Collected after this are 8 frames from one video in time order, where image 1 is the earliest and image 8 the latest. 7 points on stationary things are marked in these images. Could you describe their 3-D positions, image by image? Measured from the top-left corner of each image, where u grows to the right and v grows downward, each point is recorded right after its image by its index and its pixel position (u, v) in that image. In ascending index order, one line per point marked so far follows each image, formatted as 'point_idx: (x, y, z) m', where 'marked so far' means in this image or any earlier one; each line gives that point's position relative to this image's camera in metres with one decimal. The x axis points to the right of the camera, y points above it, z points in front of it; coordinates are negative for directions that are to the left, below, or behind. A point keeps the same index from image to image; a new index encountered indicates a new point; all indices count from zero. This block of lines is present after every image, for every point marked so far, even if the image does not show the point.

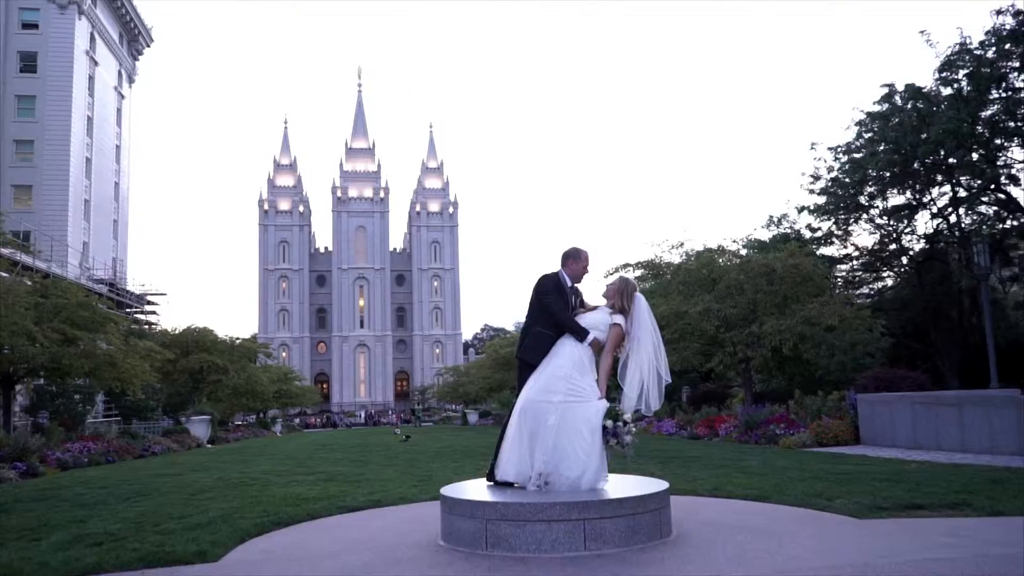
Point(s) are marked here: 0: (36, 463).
0: (-9.9, -3.6, +17.0) m
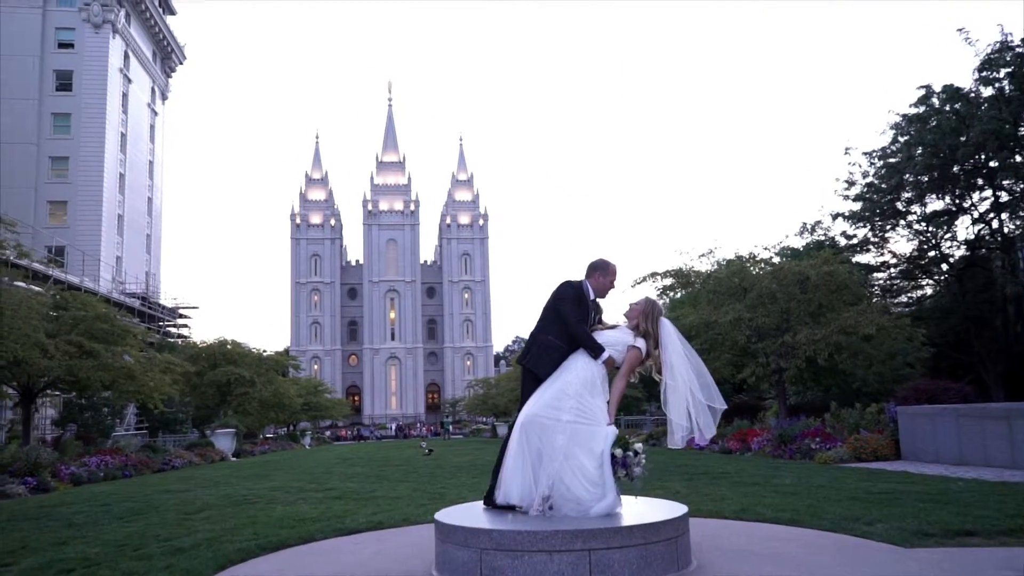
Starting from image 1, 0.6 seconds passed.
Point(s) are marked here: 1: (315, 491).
0: (-9.5, -3.8, +16.7) m
1: (-3.2, -3.3, +13.3) m
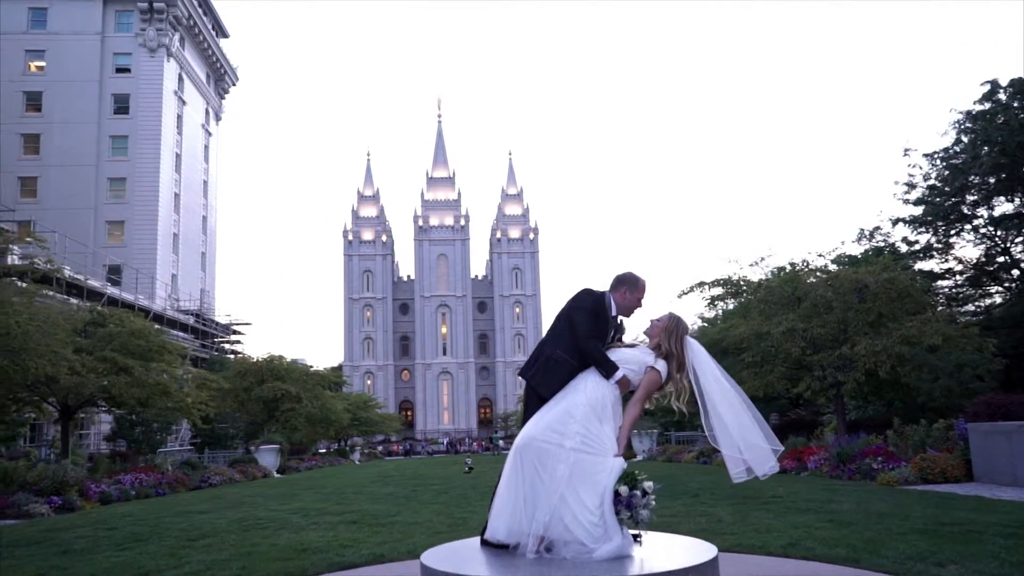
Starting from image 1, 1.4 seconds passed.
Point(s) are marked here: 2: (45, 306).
0: (-8.8, -4.2, +16.4) m
1: (-2.7, -3.5, +12.6) m
2: (-11.4, -0.5, +19.9) m
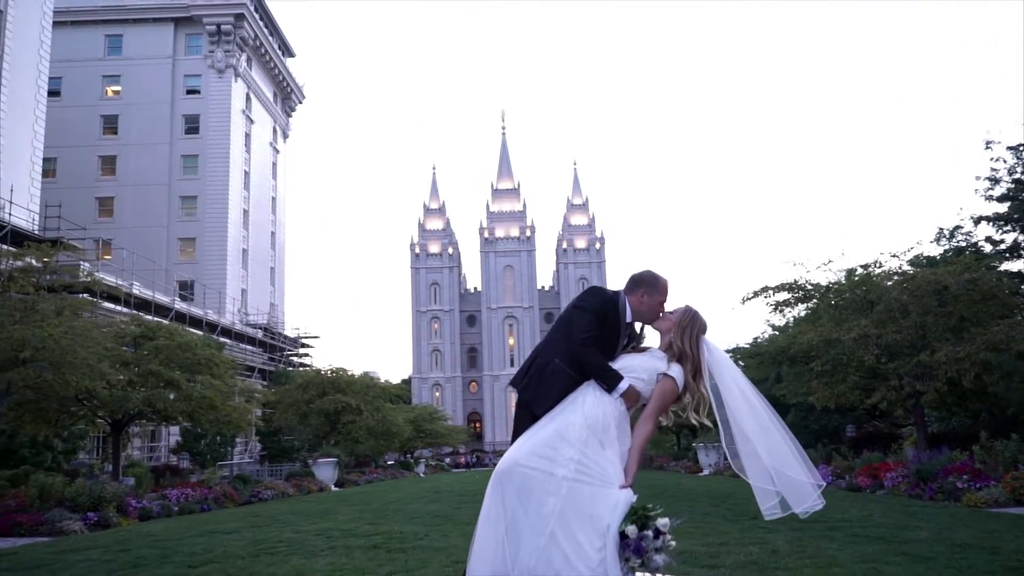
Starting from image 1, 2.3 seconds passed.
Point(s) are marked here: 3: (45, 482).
0: (-7.9, -4.4, +16.1) m
1: (-2.2, -3.6, +11.9) m
2: (-10.3, -0.8, +19.9) m
3: (-9.5, -4.0, +16.6) m
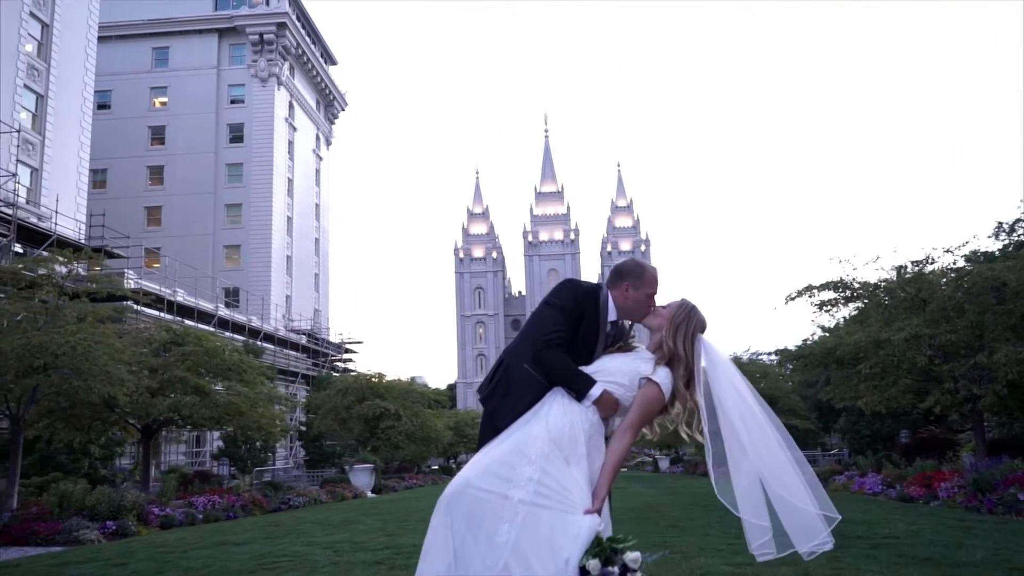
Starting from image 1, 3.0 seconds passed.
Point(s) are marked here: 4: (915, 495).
0: (-7.4, -4.5, +15.9) m
1: (-2.0, -3.6, +11.3) m
2: (-9.6, -0.9, +19.8) m
3: (-9.0, -4.1, +16.4) m
4: (+9.0, -4.6, +18.3) m
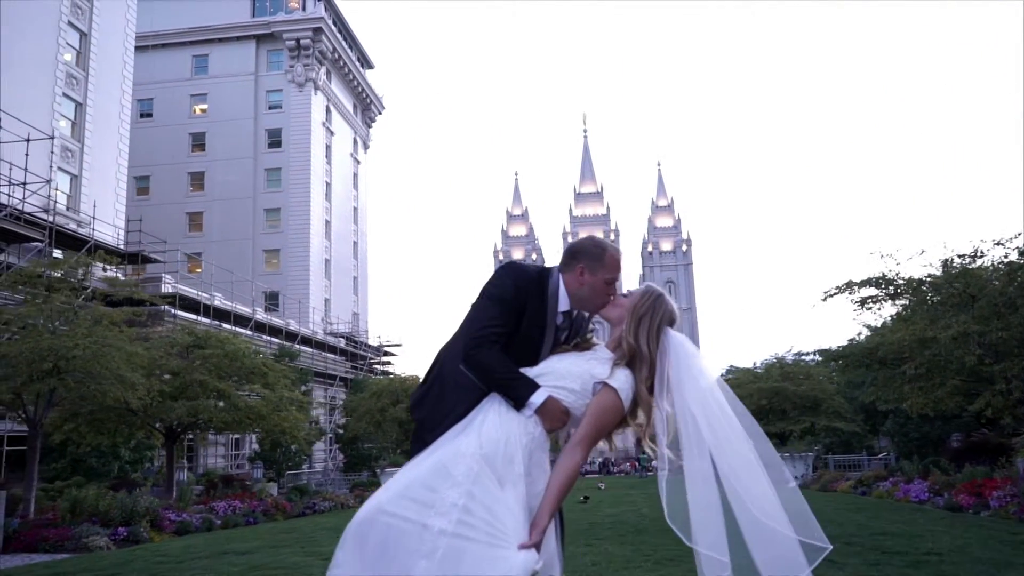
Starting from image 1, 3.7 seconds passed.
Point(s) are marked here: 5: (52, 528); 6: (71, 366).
0: (-7.0, -4.5, +15.6) m
1: (-1.9, -3.6, +10.7) m
2: (-9.1, -1.0, +19.6) m
3: (-8.6, -4.1, +16.2) m
4: (+9.5, -4.5, +17.2) m
5: (-8.3, -4.3, +14.7) m
6: (-8.5, -1.5, +15.9) m
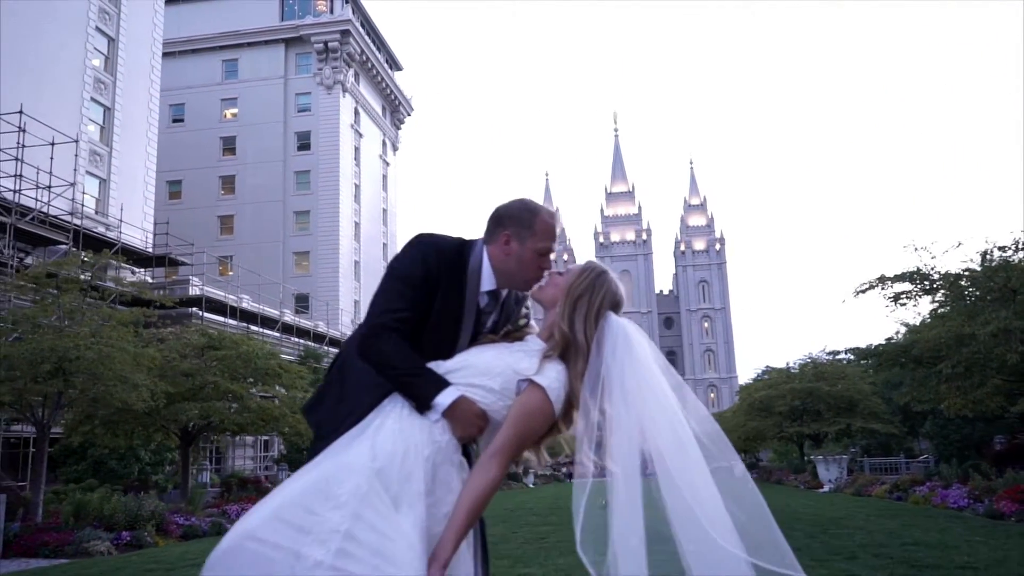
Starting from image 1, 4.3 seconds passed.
0: (-6.8, -4.5, +15.2) m
1: (-1.8, -3.5, +10.2) m
2: (-8.7, -1.0, +19.3) m
3: (-8.3, -4.1, +16.0) m
4: (+9.7, -4.4, +16.2) m
5: (-8.1, -4.3, +14.4) m
6: (-8.3, -1.5, +15.6) m
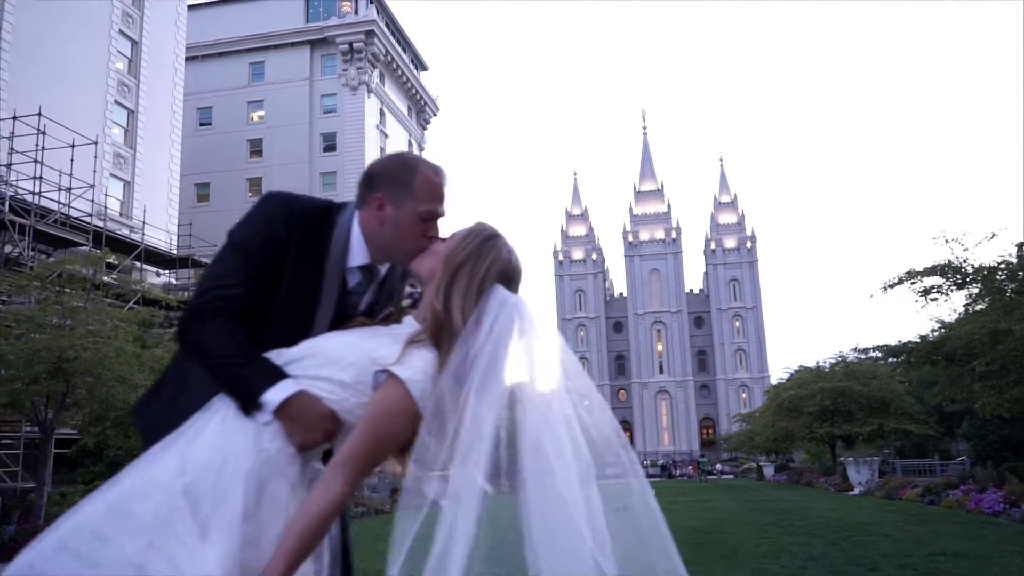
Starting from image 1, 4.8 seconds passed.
0: (-6.7, -4.5, +14.9) m
1: (-1.9, -3.5, +9.7) m
2: (-8.4, -1.0, +19.1) m
3: (-8.2, -4.1, +15.7) m
4: (+9.9, -4.2, +15.2) m
5: (-8.0, -4.3, +14.2) m
6: (-8.2, -1.5, +15.3) m
